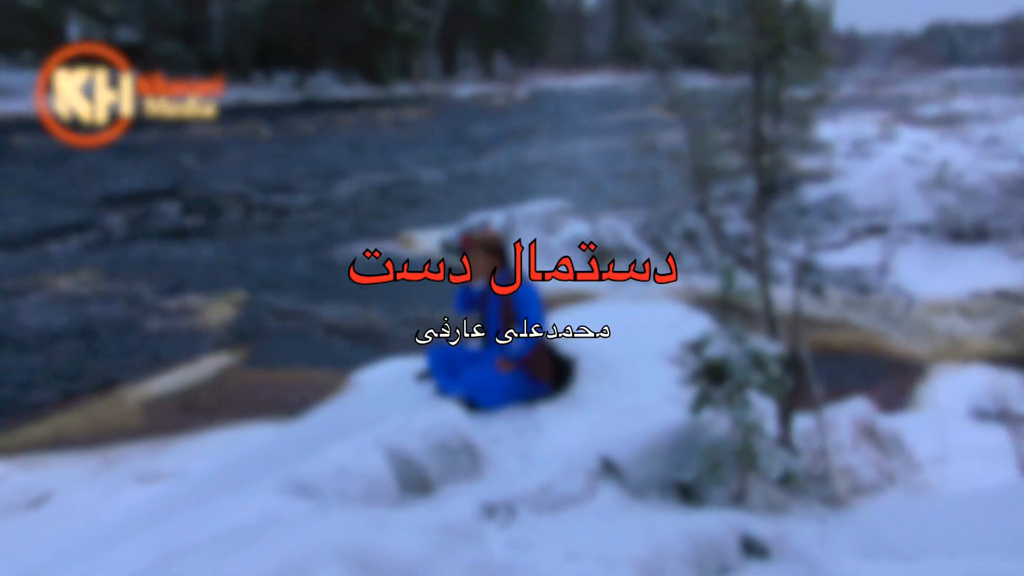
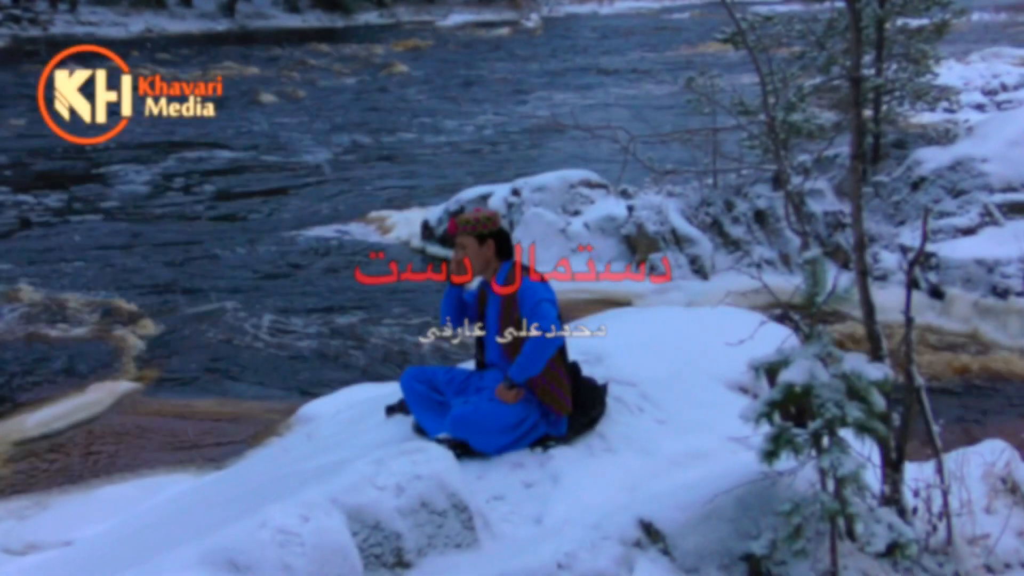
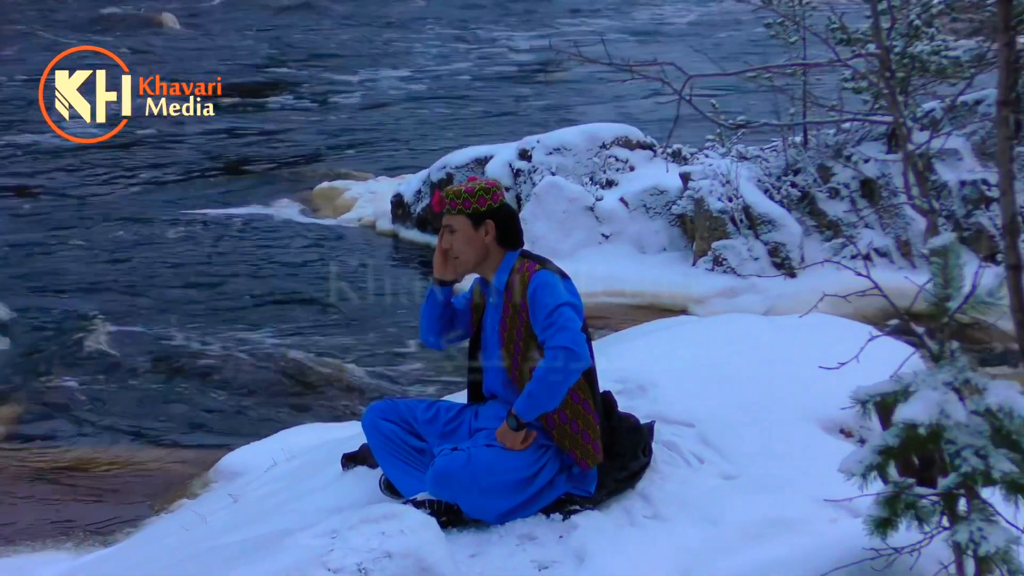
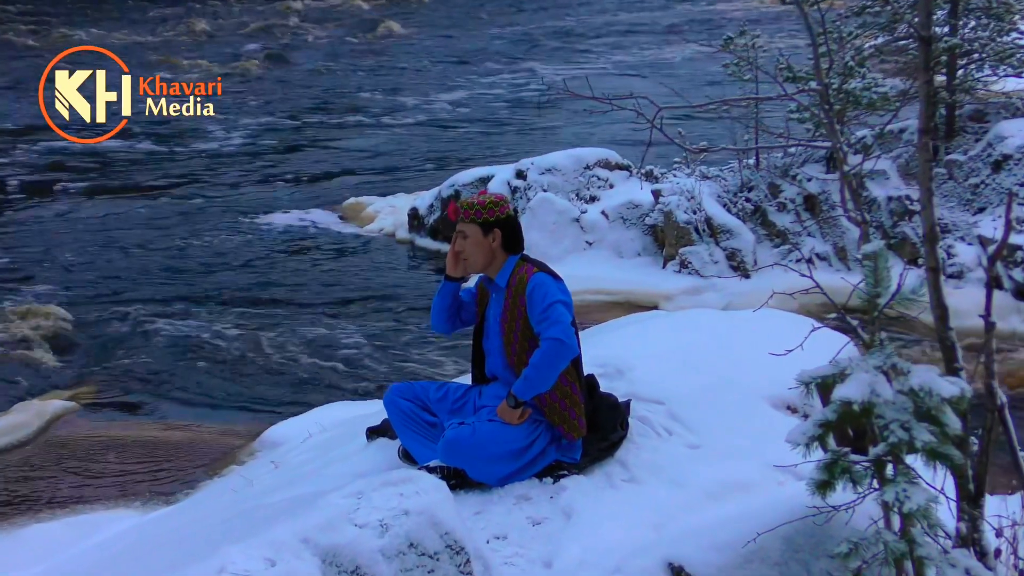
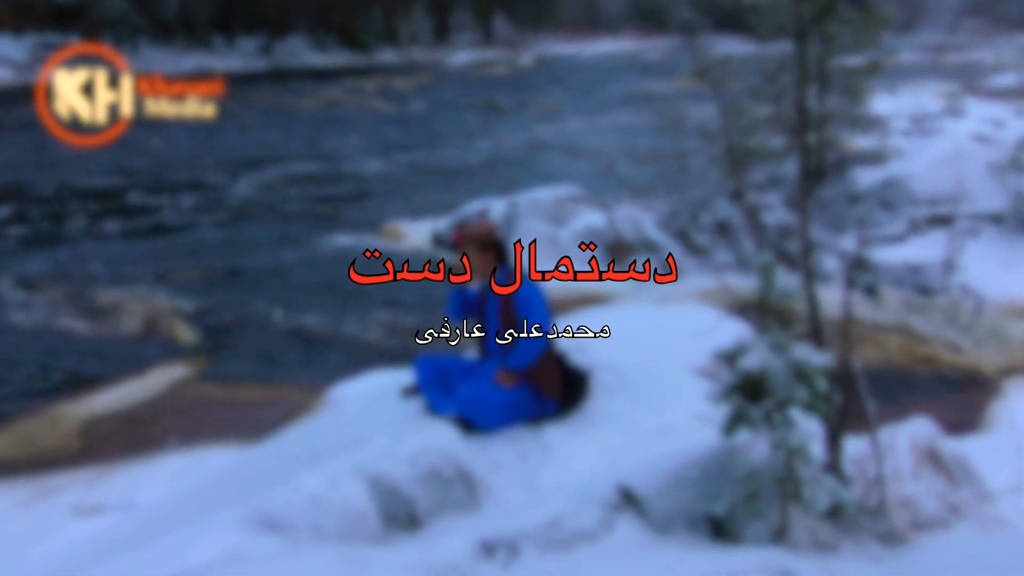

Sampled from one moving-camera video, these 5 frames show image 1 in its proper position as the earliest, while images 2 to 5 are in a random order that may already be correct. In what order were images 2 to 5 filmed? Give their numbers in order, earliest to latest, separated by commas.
5, 2, 4, 3
